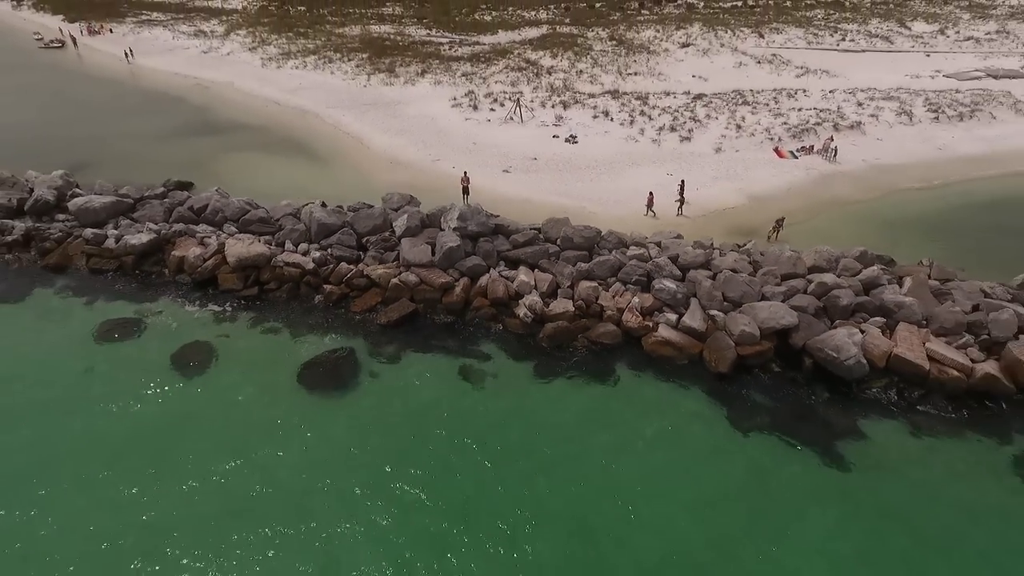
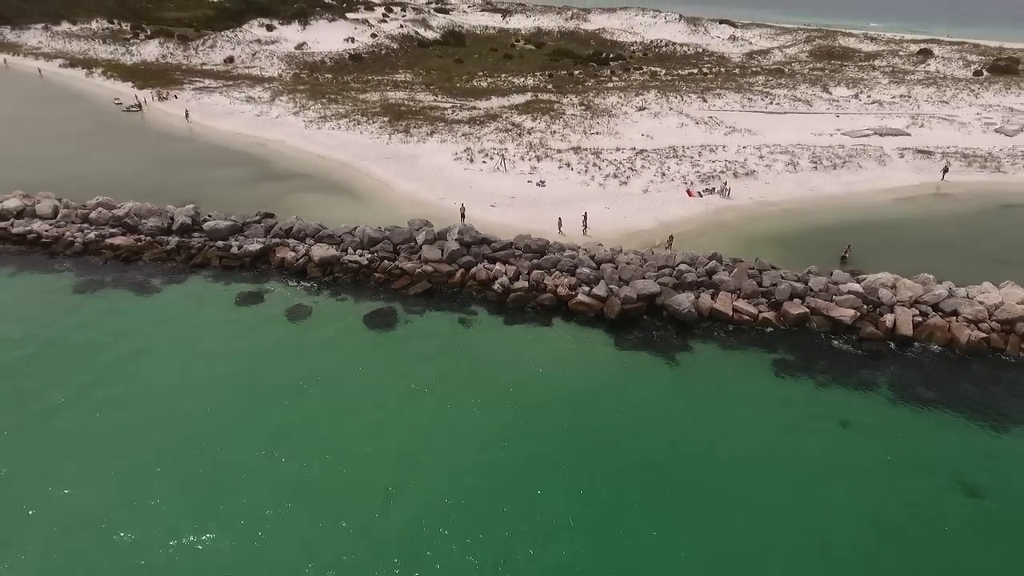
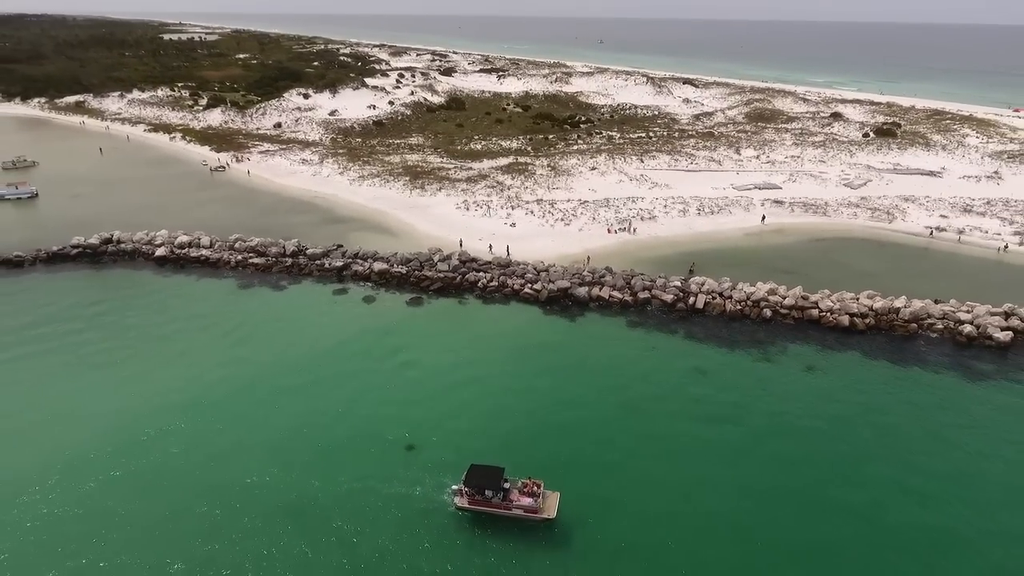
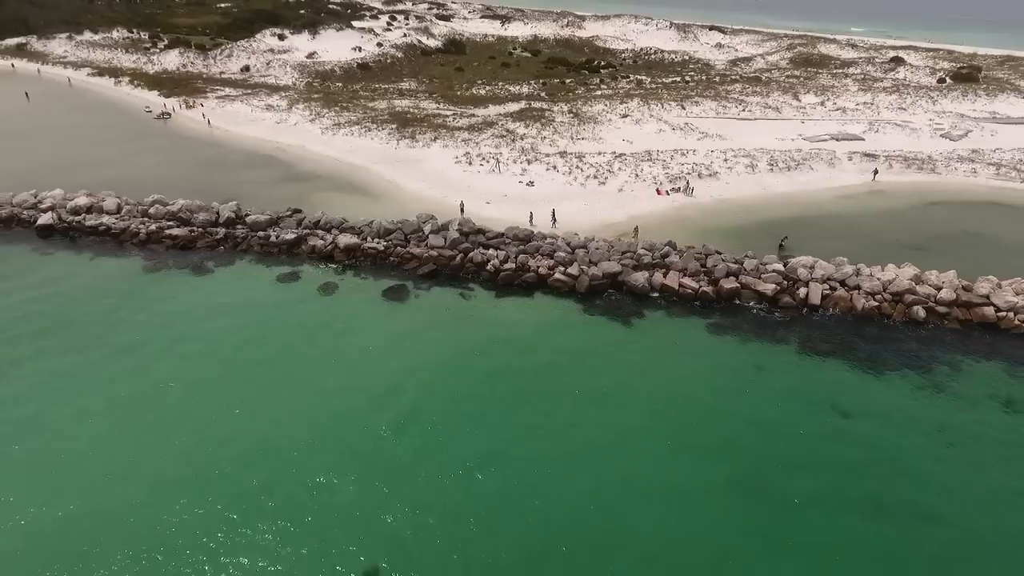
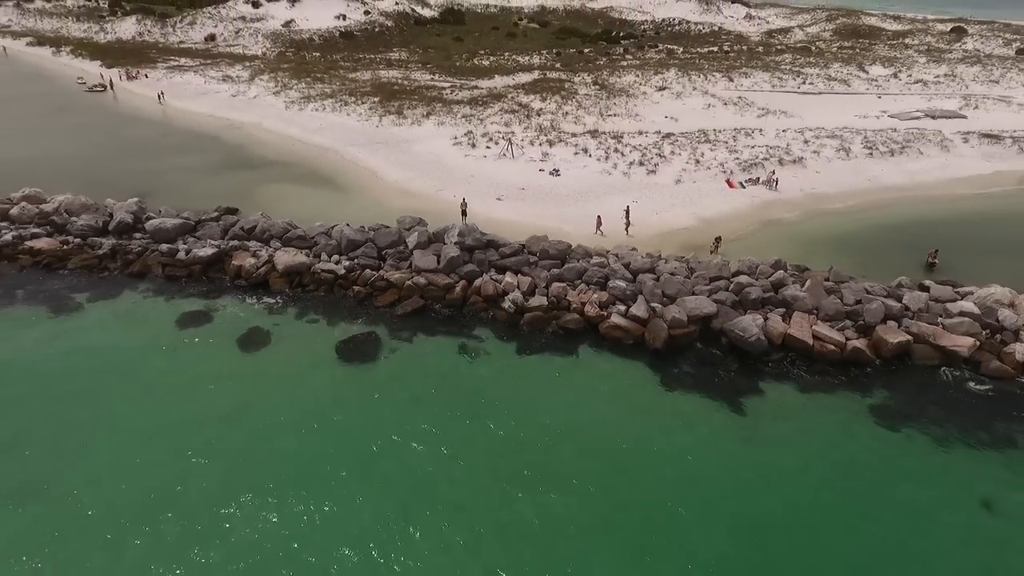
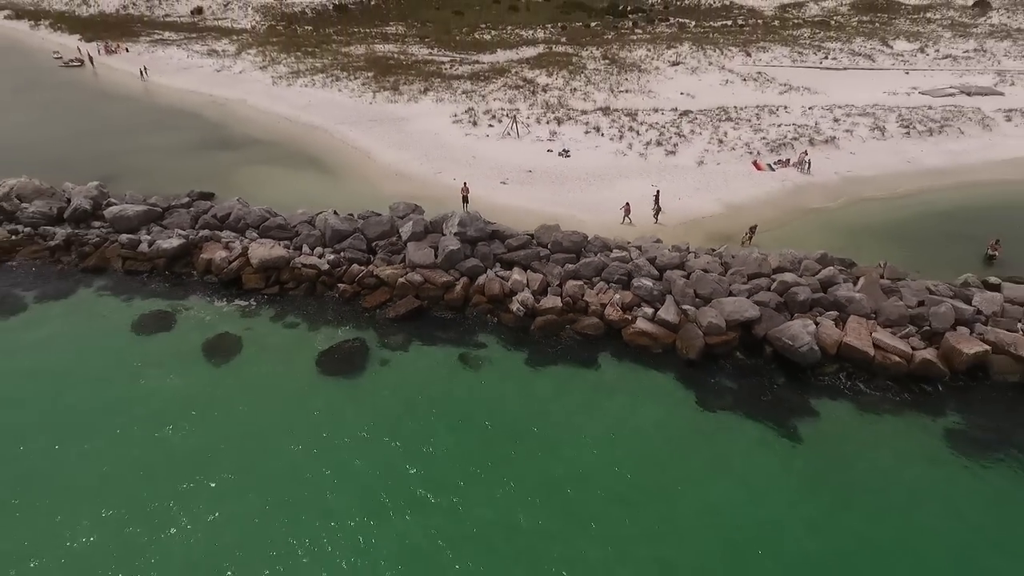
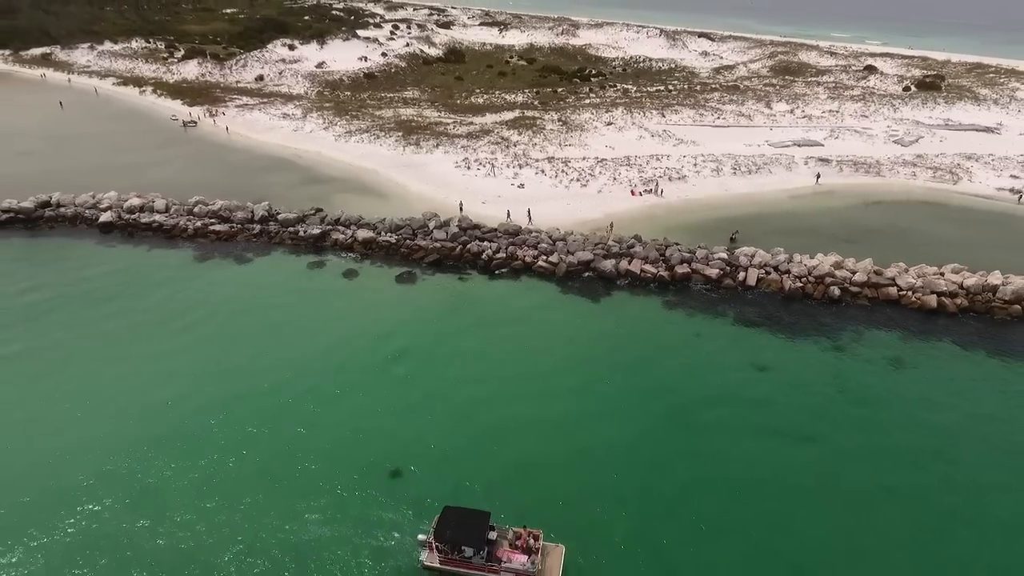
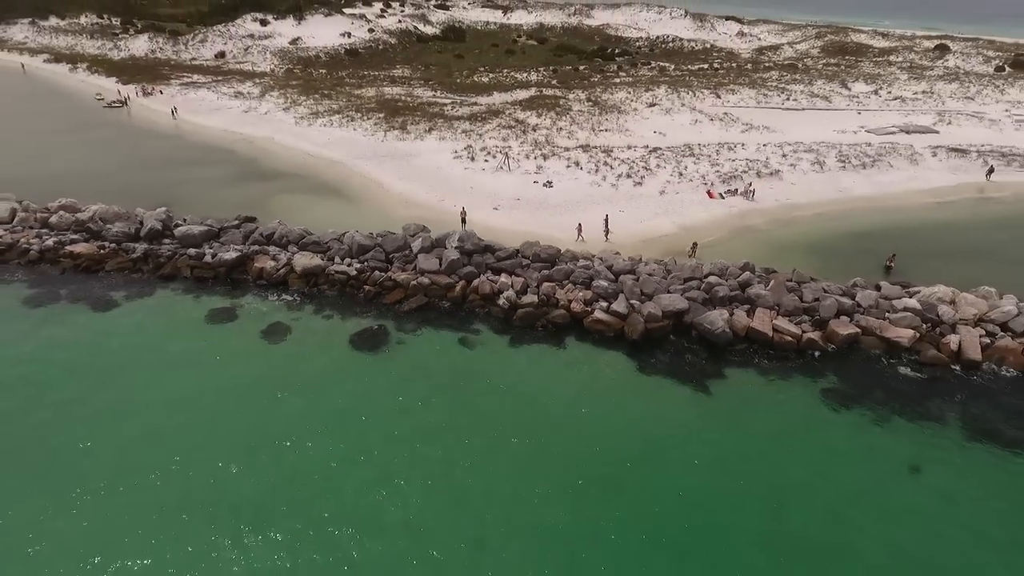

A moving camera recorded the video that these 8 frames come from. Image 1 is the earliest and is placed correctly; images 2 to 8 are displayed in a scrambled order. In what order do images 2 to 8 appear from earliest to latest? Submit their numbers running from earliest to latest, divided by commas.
6, 5, 8, 2, 4, 7, 3
